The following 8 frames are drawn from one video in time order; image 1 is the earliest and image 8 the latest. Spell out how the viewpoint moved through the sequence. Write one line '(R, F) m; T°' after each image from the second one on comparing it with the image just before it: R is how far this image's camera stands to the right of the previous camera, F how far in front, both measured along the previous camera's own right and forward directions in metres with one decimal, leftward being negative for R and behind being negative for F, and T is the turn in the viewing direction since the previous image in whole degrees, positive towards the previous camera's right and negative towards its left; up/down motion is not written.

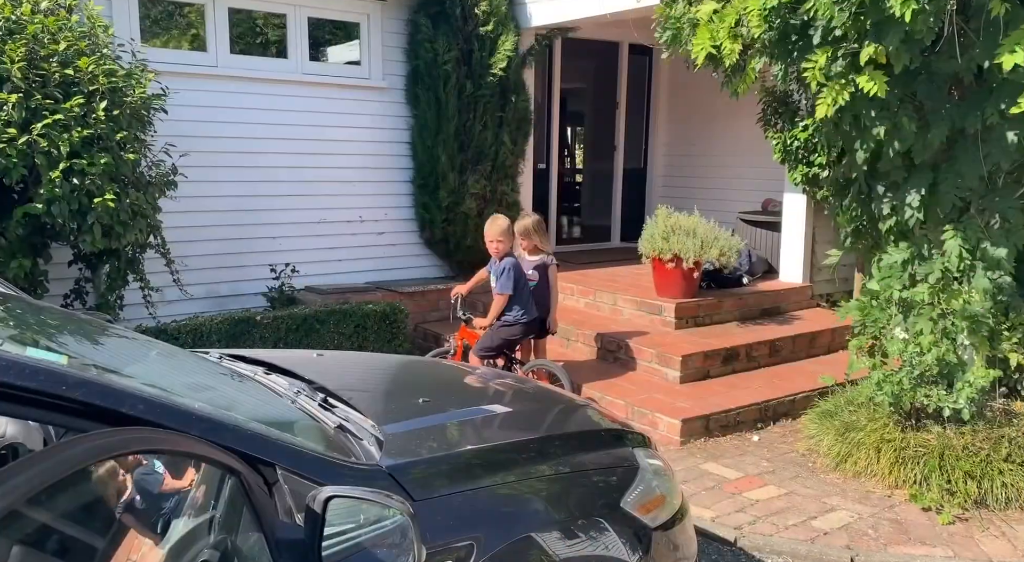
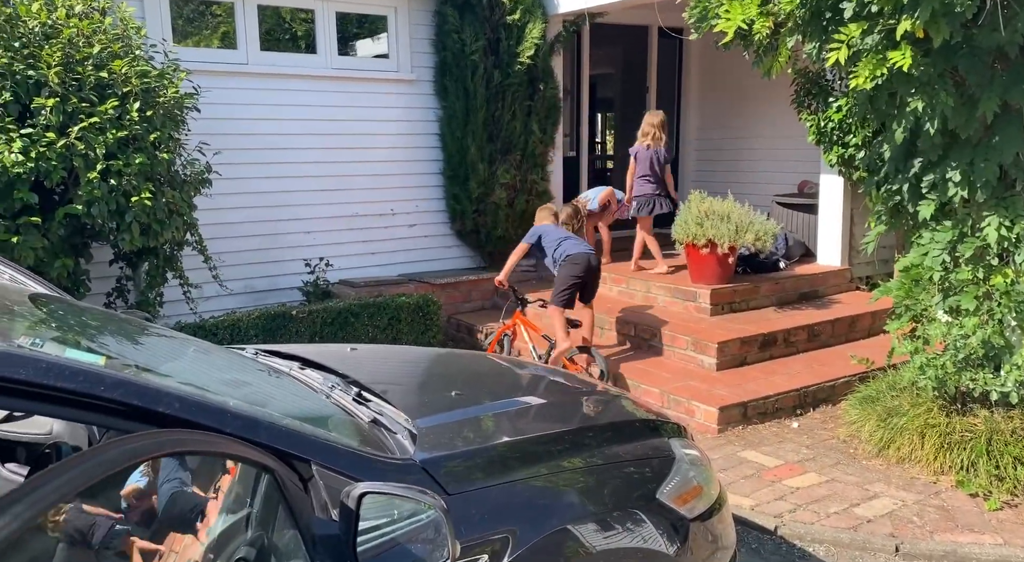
(0.0, 0.0) m; -2°
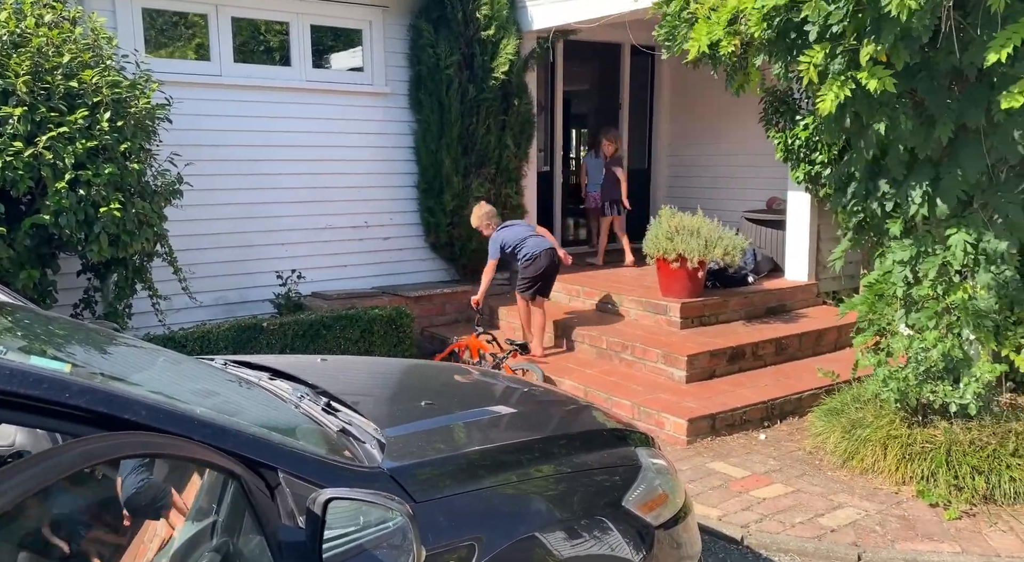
(0.0, 0.0) m; +2°
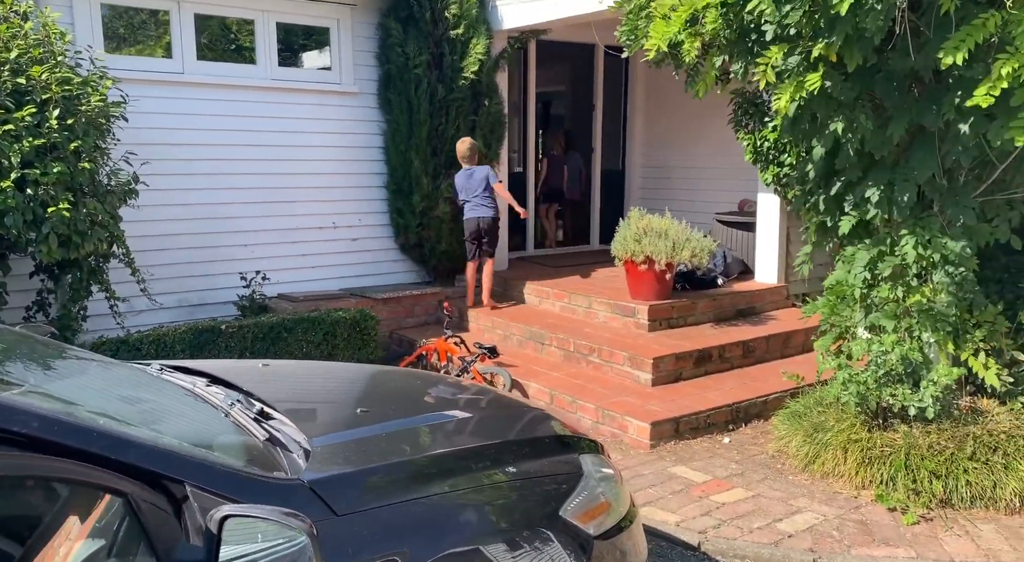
(+0.1, +0.1) m; +1°
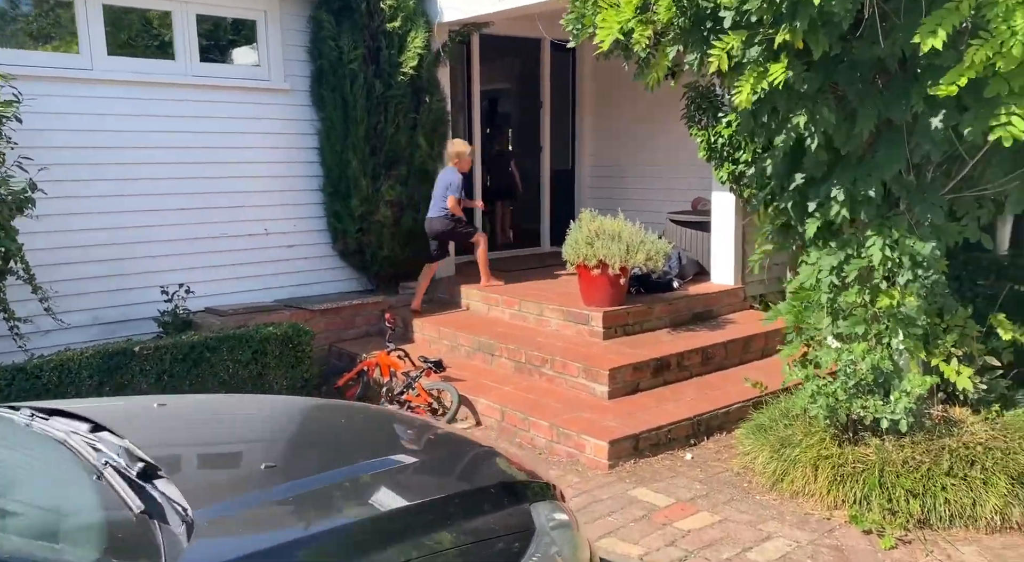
(0.0, +0.4) m; +3°
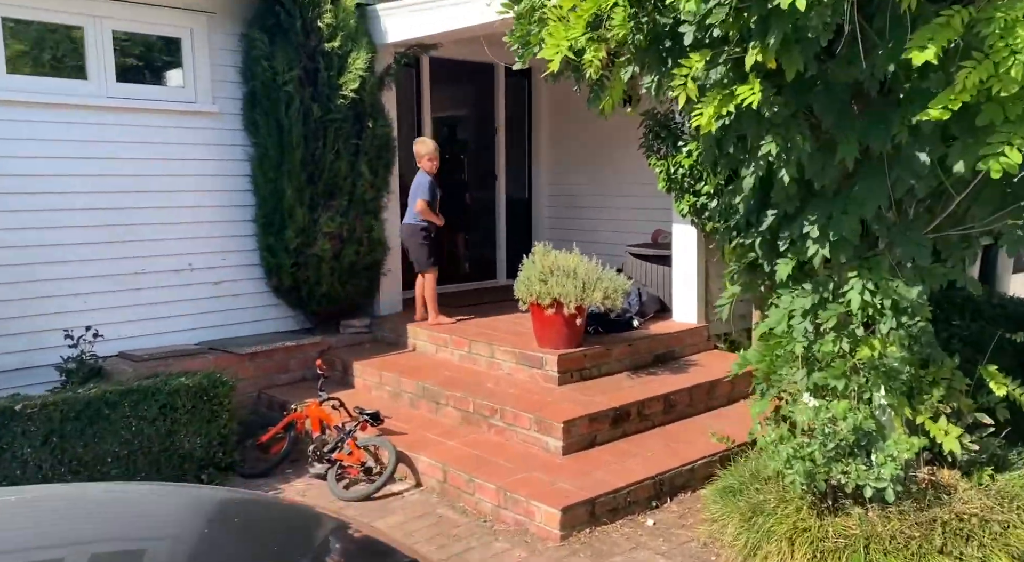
(+0.1, +0.5) m; +2°
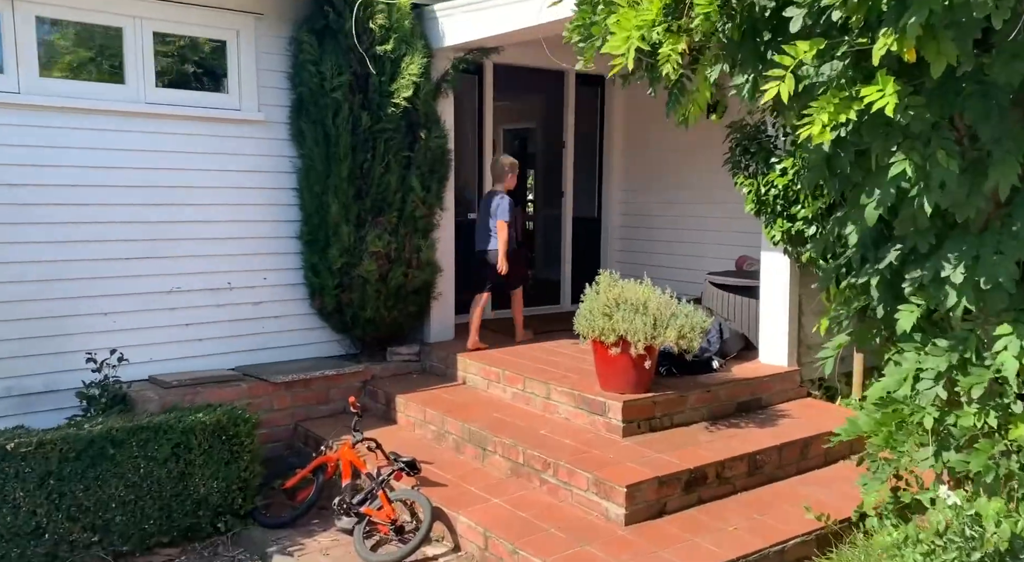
(+0.1, +0.8) m; -5°
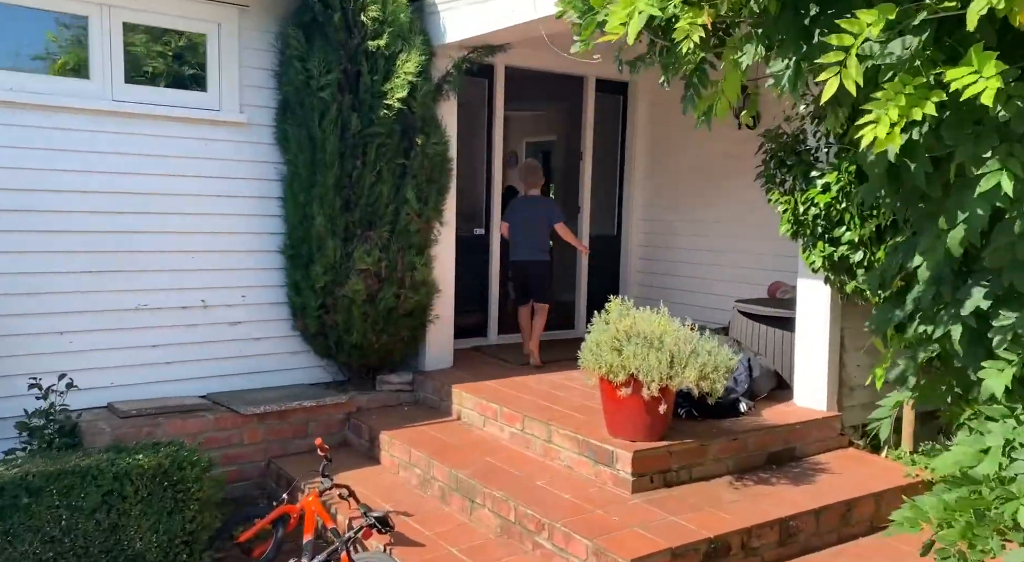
(+0.2, +0.8) m; -2°
